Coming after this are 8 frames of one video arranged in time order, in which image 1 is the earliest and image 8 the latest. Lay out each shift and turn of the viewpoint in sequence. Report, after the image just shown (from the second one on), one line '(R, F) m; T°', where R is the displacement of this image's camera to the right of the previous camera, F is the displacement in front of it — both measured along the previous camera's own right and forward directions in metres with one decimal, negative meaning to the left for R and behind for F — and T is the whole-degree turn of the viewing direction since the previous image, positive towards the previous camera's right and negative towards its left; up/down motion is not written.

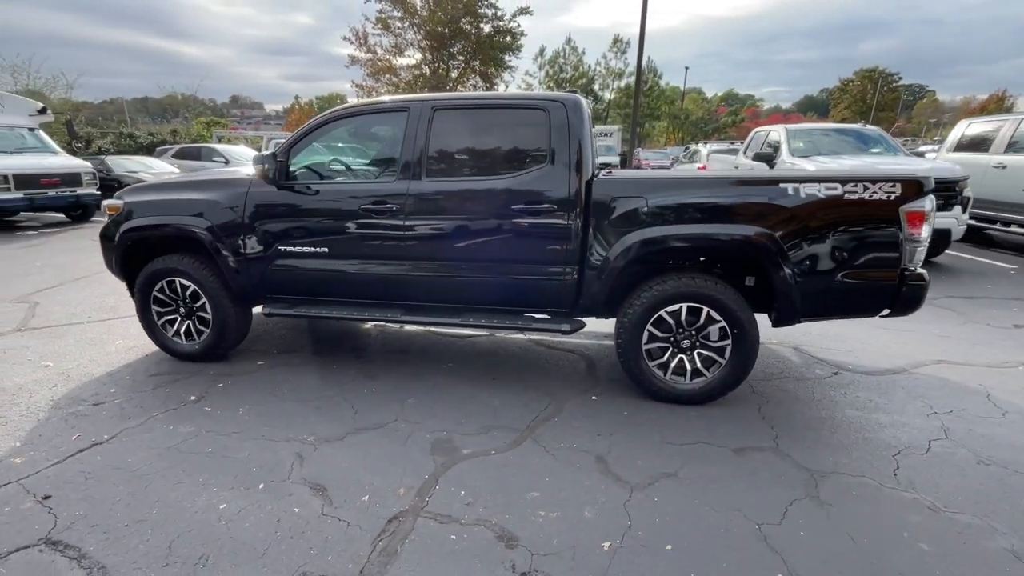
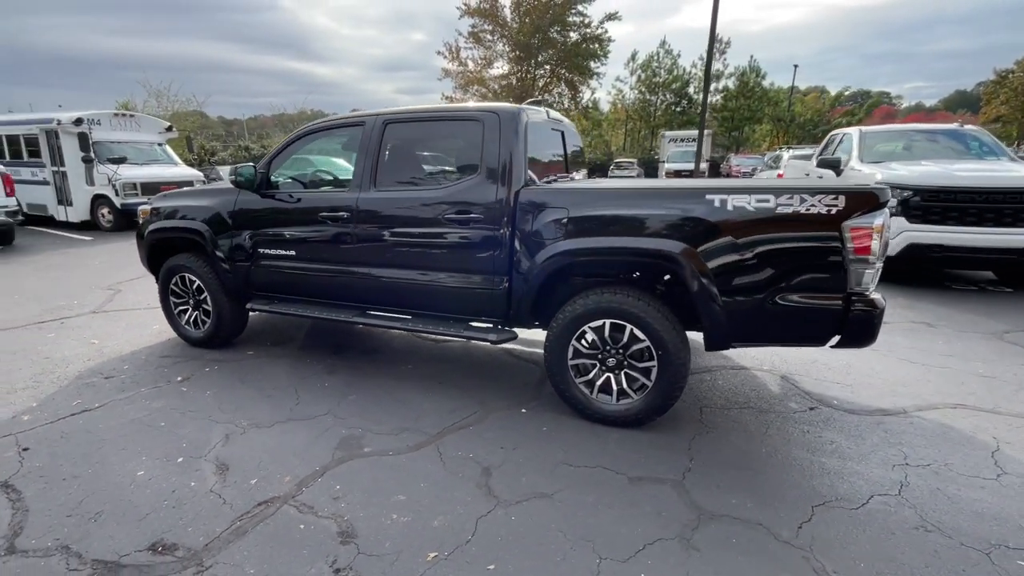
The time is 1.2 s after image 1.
(+1.2, +0.1) m; -11°
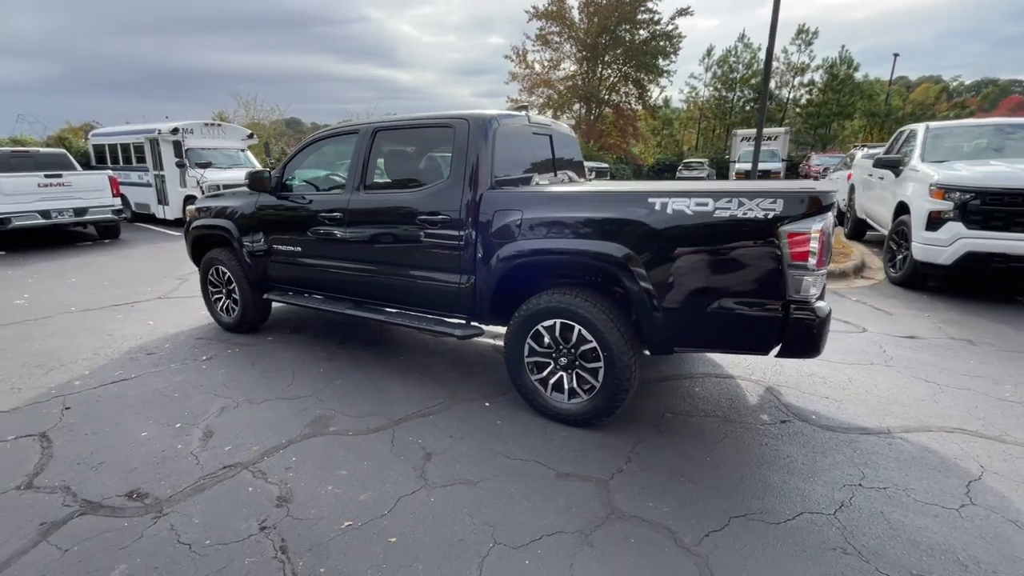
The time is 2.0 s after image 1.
(+0.8, -0.1) m; -8°
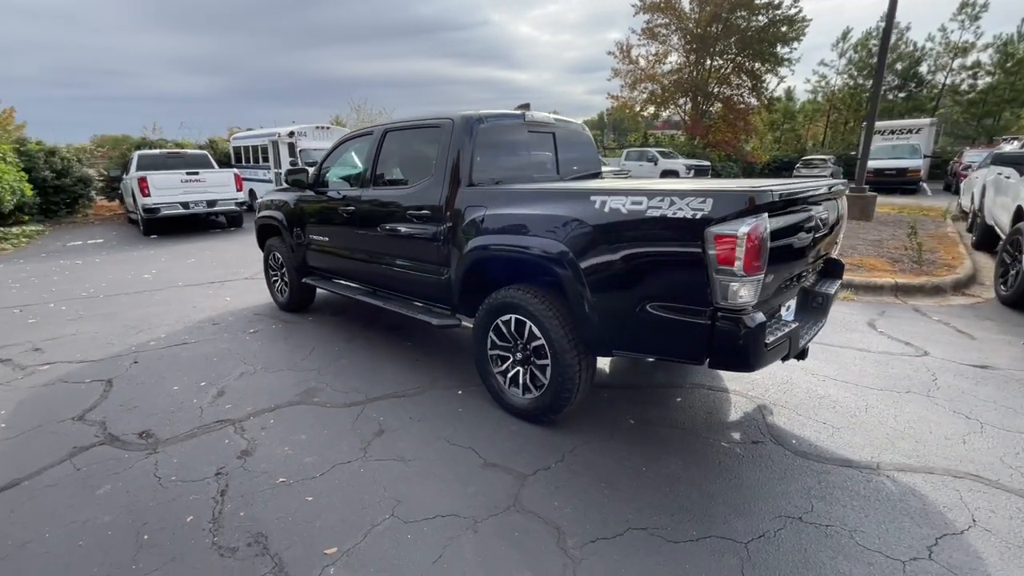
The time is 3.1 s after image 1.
(+1.0, 0.0) m; -12°
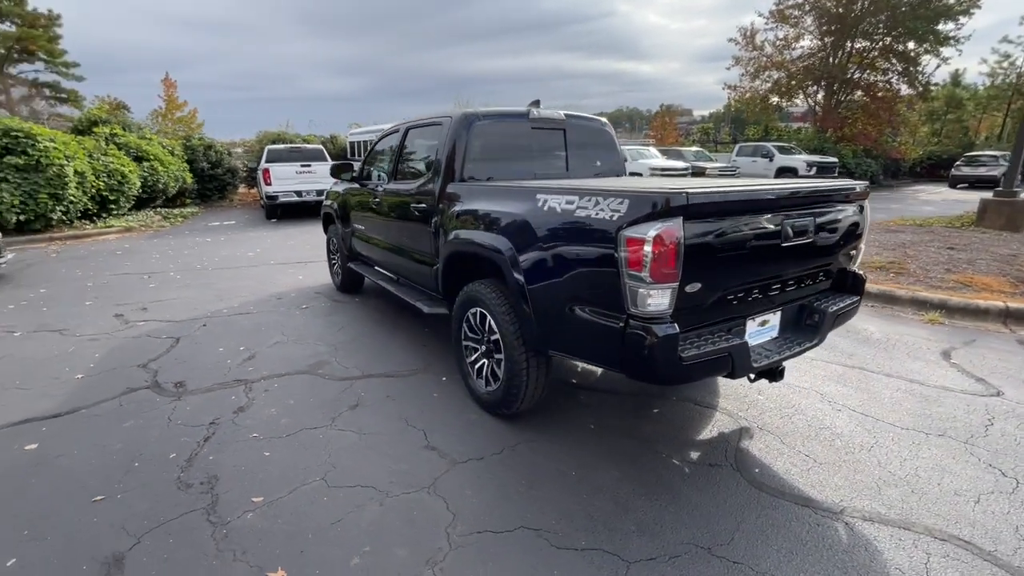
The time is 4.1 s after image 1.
(+1.0, 0.0) m; -13°
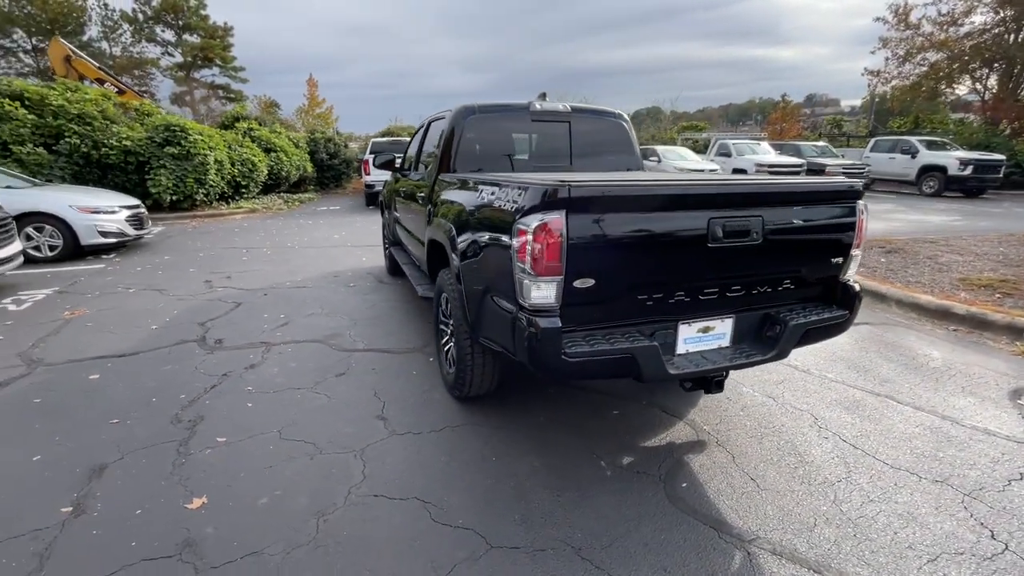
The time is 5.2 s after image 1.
(+1.0, 0.0) m; -13°
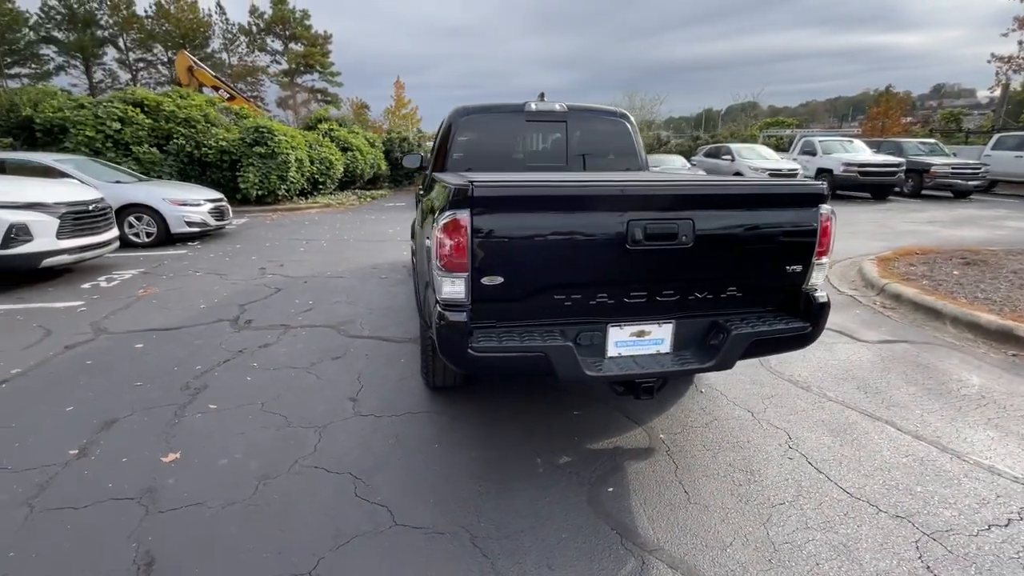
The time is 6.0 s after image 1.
(+0.8, 0.0) m; -9°
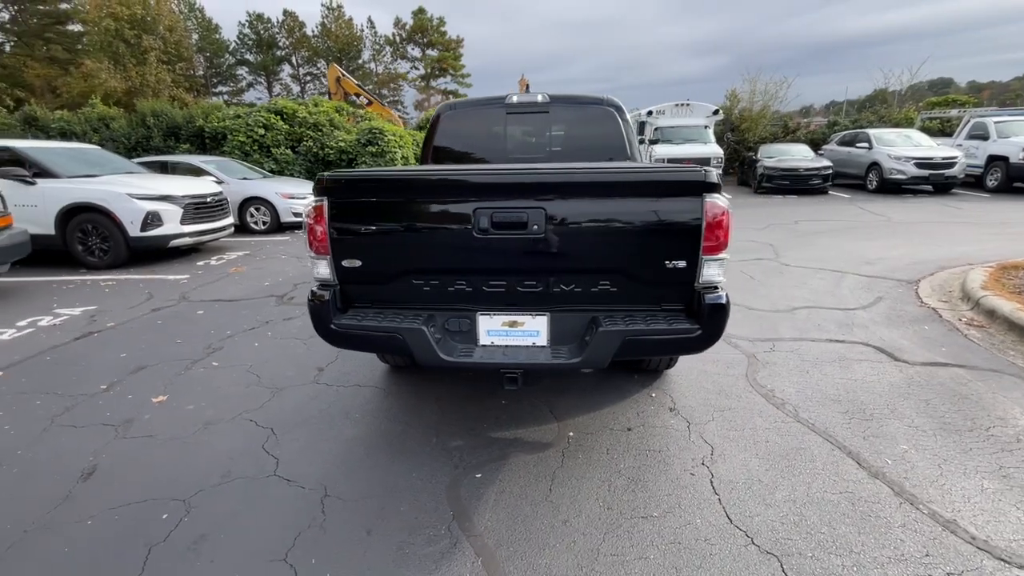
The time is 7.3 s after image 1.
(+1.4, +0.1) m; -15°
